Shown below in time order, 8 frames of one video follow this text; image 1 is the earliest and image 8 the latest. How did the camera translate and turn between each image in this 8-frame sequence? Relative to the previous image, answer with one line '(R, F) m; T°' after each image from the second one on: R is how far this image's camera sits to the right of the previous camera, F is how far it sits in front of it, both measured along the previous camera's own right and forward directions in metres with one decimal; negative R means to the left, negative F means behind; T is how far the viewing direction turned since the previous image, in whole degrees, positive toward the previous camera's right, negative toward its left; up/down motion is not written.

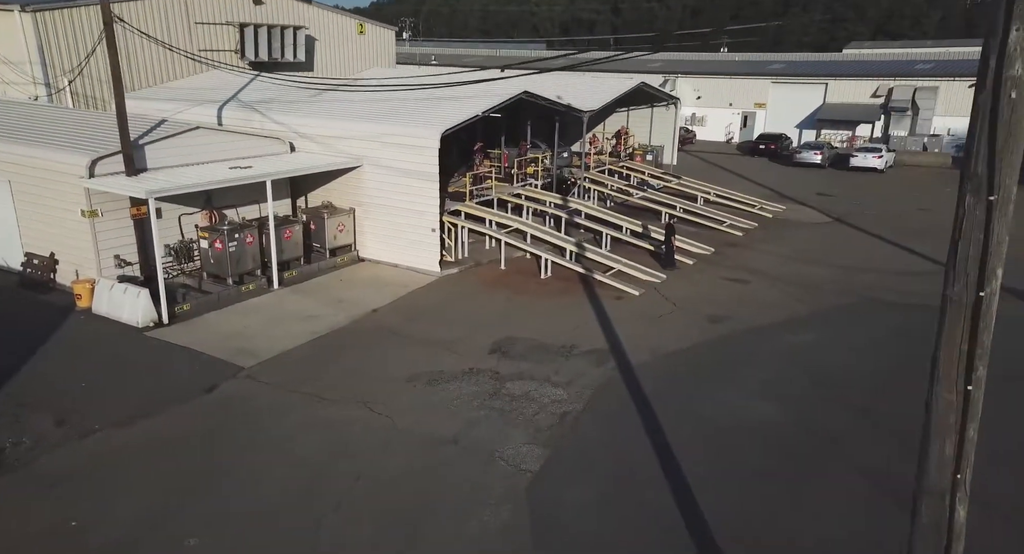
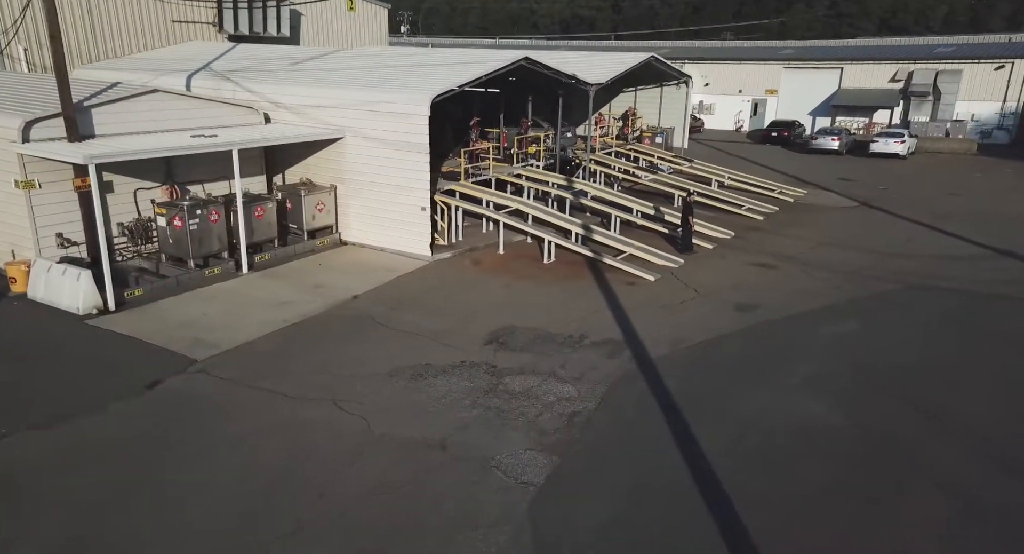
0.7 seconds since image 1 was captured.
(0.0, +1.8) m; 0°
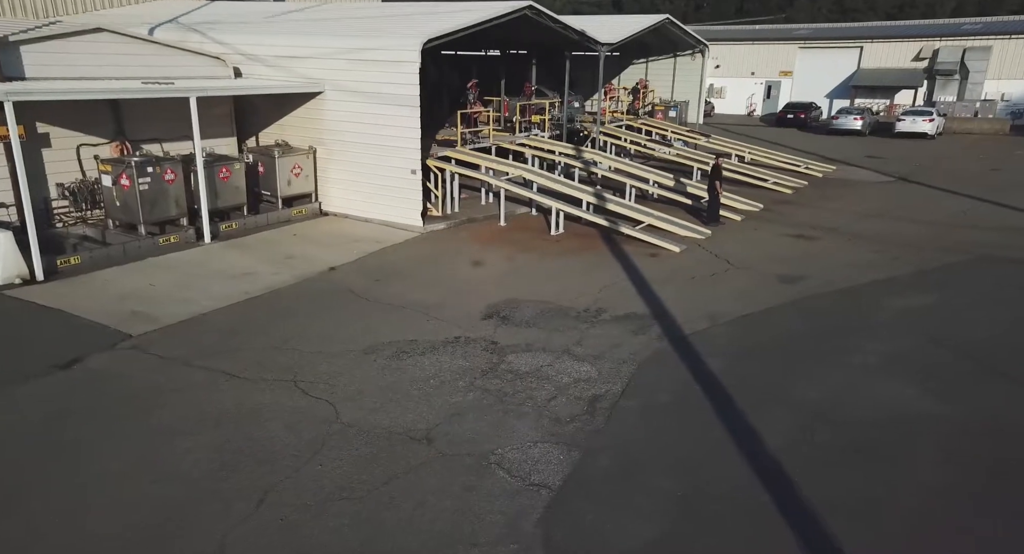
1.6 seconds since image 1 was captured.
(-0.1, +1.9) m; 0°
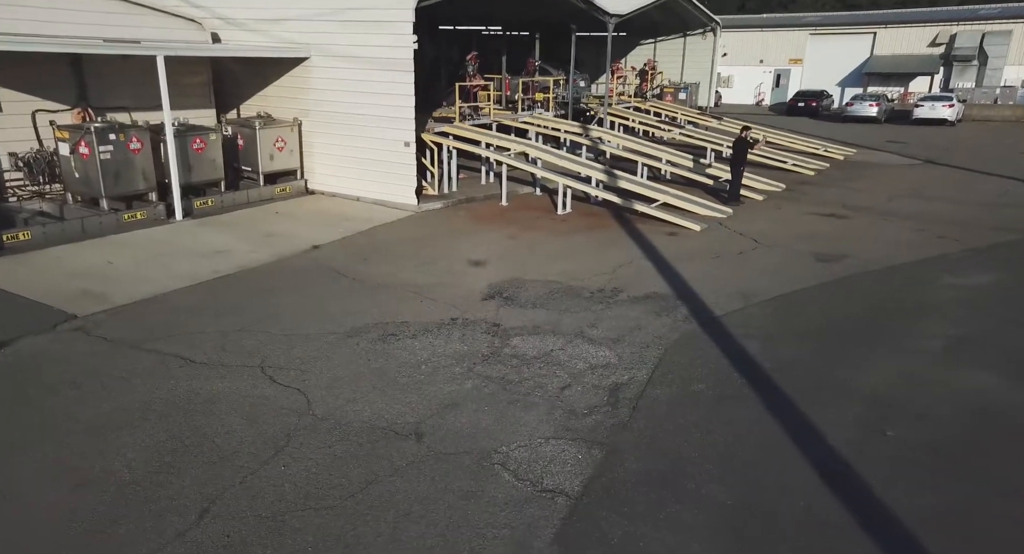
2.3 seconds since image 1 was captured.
(-0.1, +1.2) m; 0°
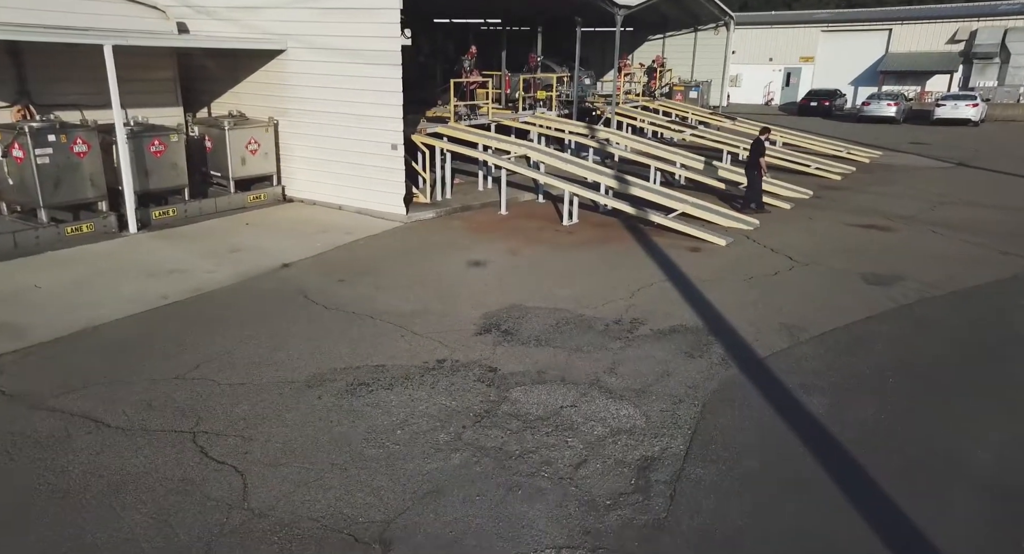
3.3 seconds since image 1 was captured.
(0.0, +1.3) m; 0°
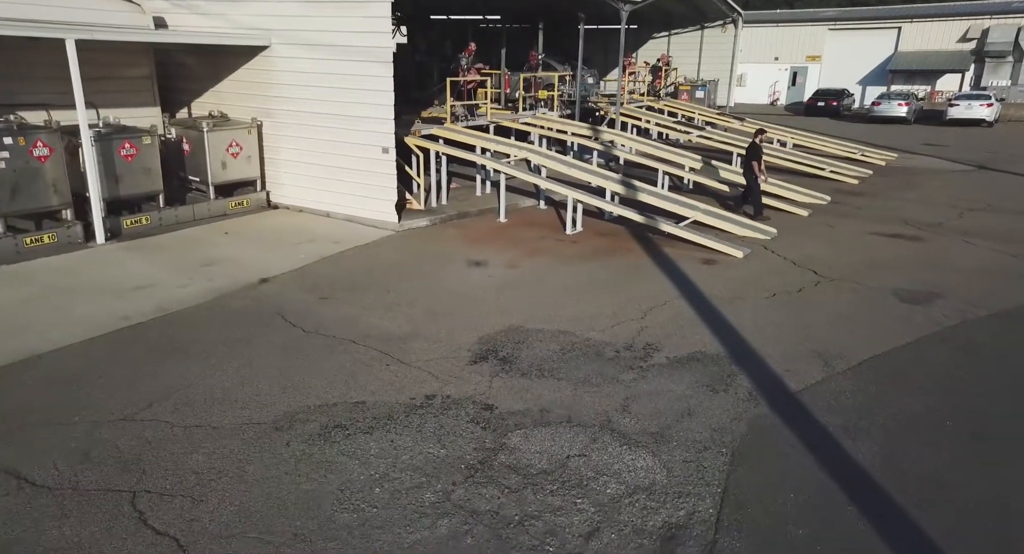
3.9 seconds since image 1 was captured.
(0.0, +0.8) m; 0°
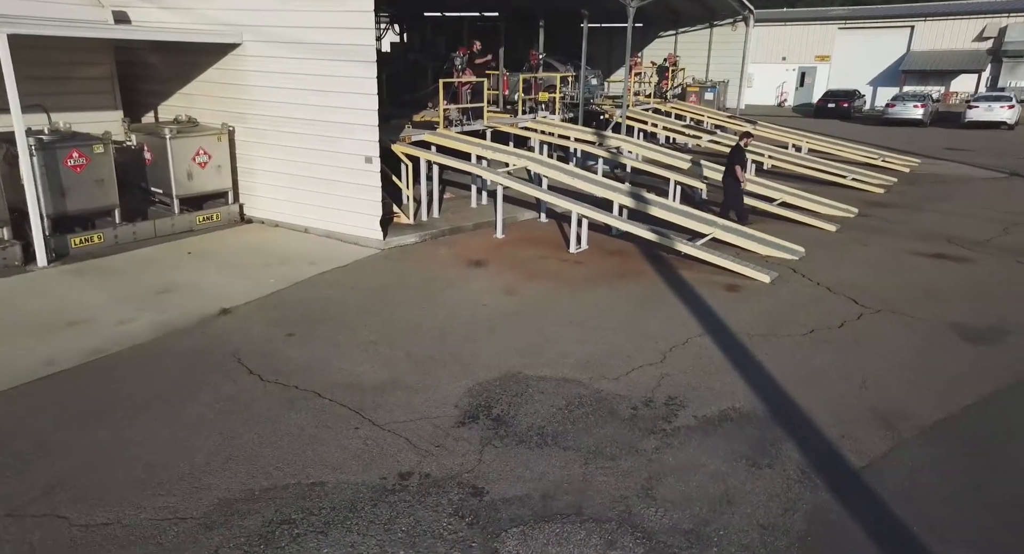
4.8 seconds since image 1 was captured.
(0.0, +1.1) m; 0°
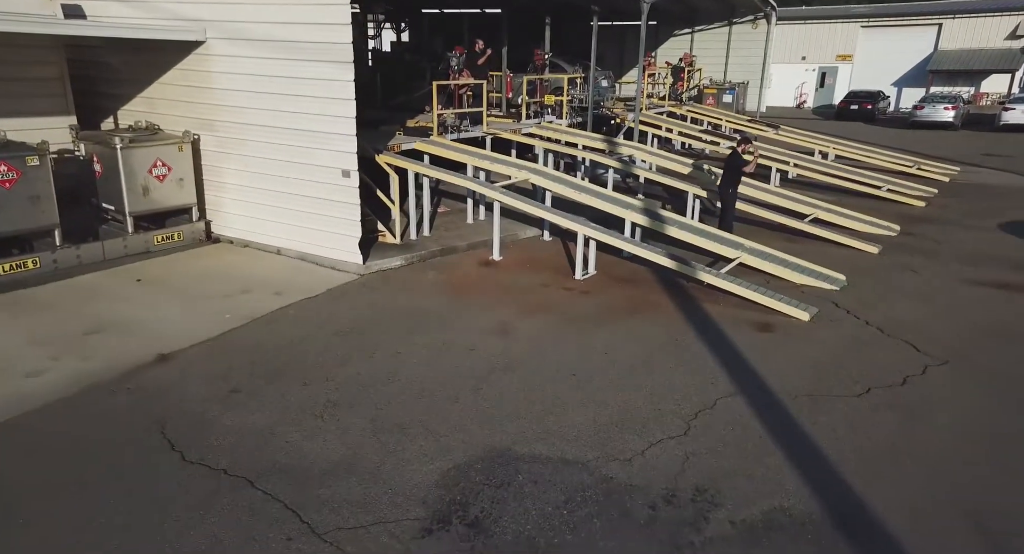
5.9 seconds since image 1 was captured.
(+0.2, +1.2) m; -1°
